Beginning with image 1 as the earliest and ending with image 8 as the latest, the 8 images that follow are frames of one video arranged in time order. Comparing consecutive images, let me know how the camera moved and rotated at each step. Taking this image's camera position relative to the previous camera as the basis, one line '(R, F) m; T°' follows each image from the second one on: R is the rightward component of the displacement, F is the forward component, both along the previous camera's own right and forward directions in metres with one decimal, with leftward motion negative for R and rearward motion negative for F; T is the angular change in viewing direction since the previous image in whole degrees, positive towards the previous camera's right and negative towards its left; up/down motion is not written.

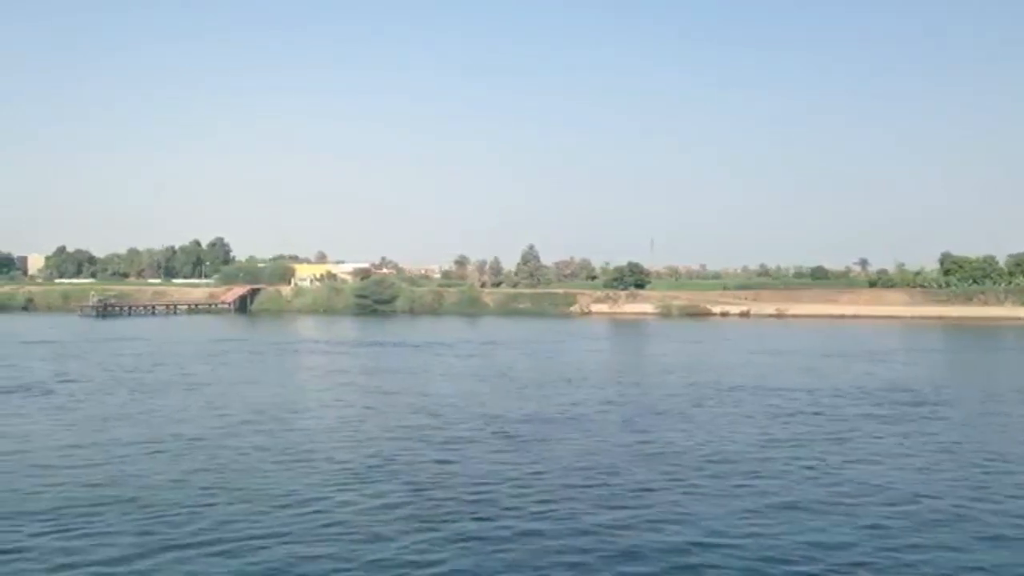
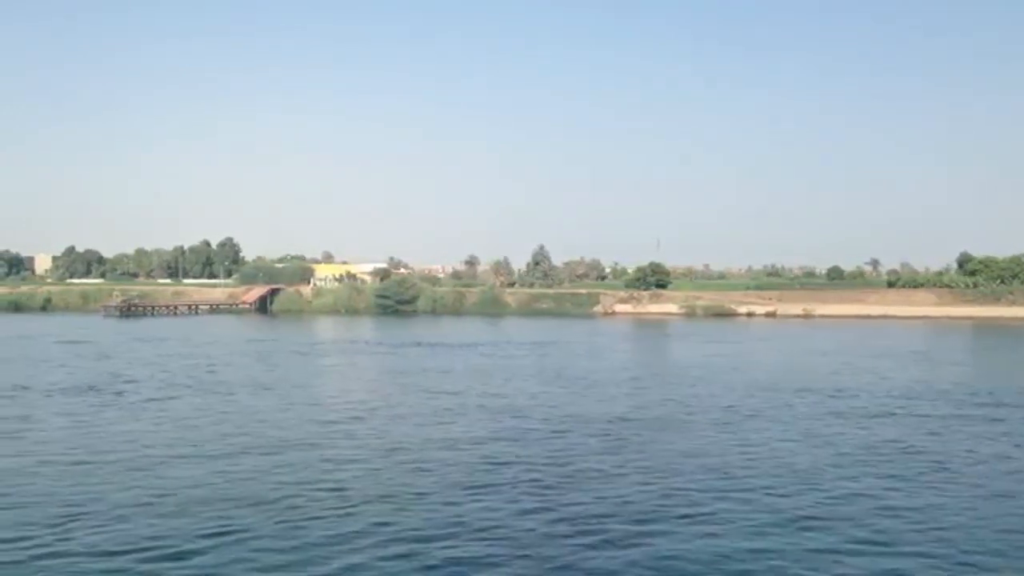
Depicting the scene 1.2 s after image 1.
(-1.6, +0.1) m; 0°
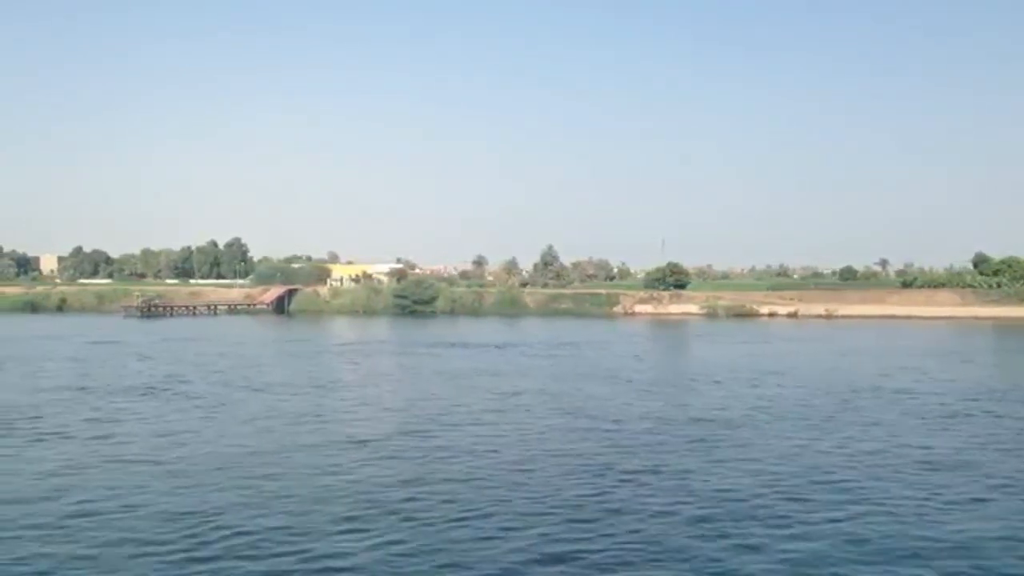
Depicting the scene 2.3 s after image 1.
(-1.4, +0.1) m; 0°
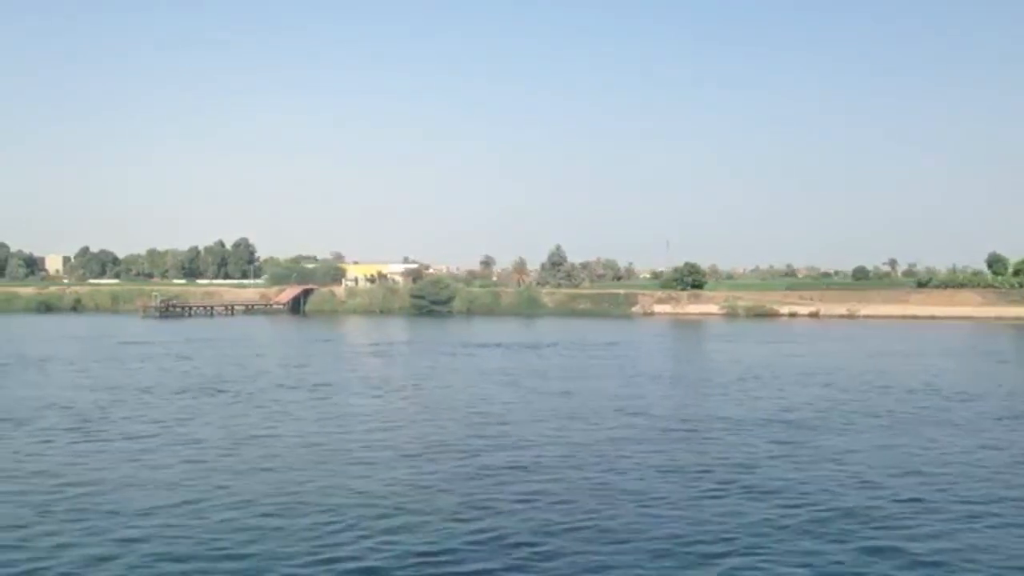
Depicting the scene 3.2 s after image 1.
(-1.3, +0.2) m; 0°
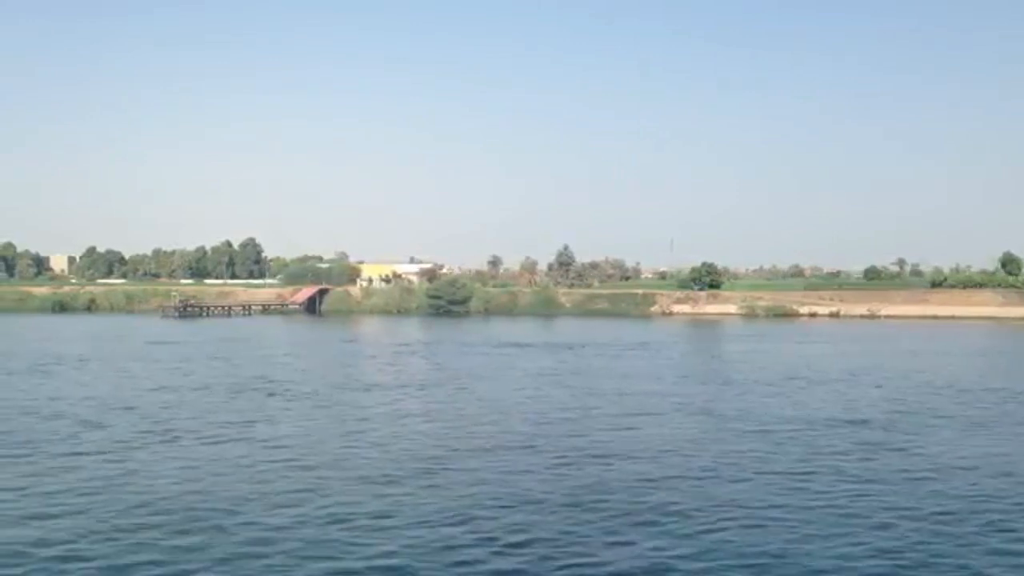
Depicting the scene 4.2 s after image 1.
(-1.3, +0.1) m; 0°
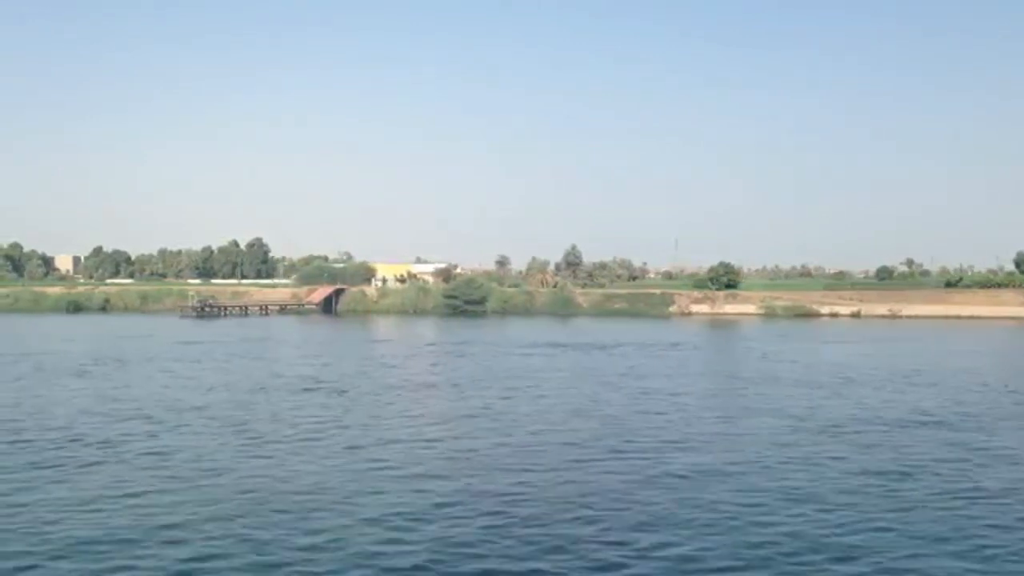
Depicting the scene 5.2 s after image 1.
(-1.2, +0.1) m; 0°
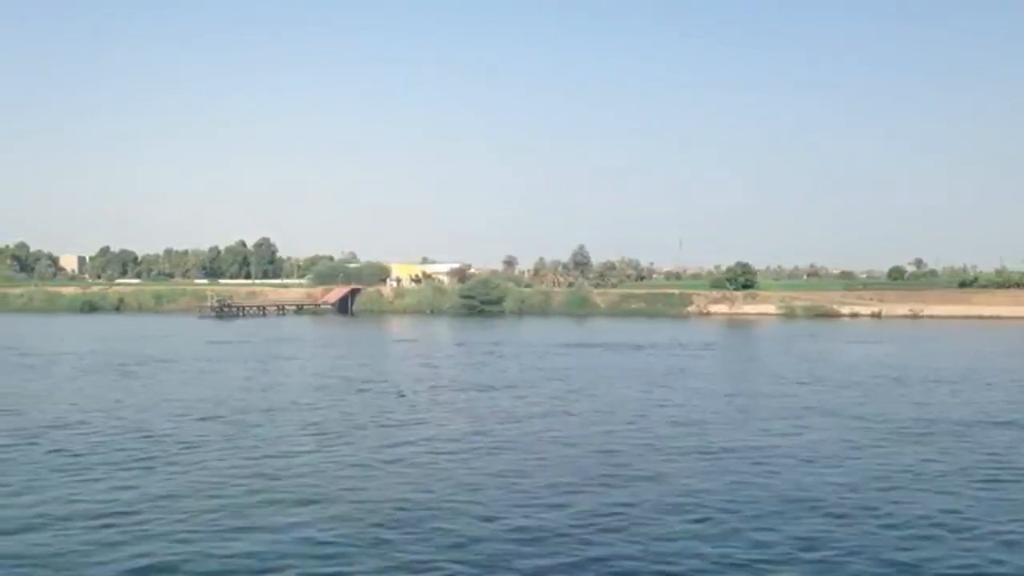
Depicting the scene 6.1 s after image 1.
(-1.3, +0.1) m; 0°
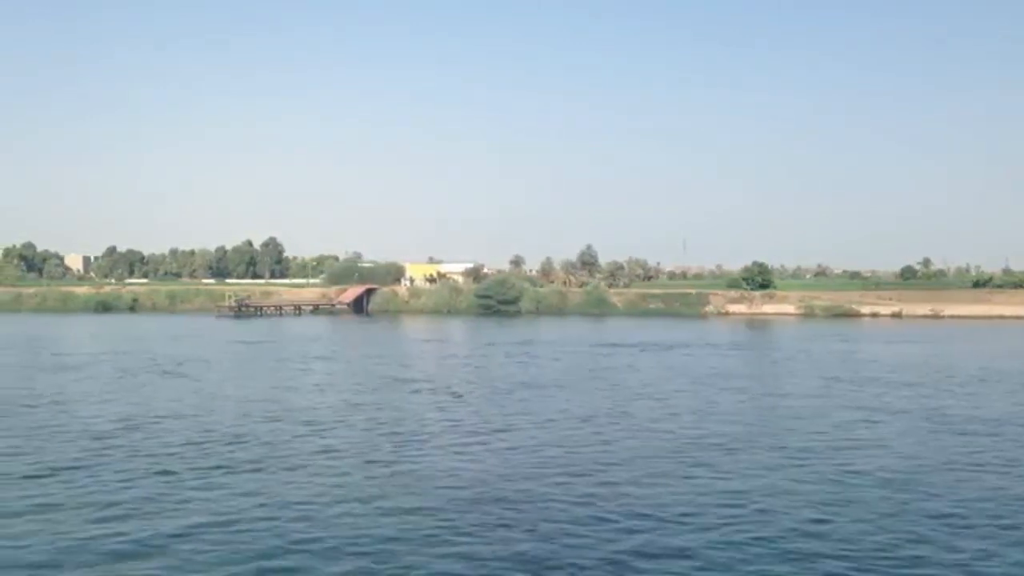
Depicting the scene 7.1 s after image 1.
(-1.2, +0.1) m; 0°
